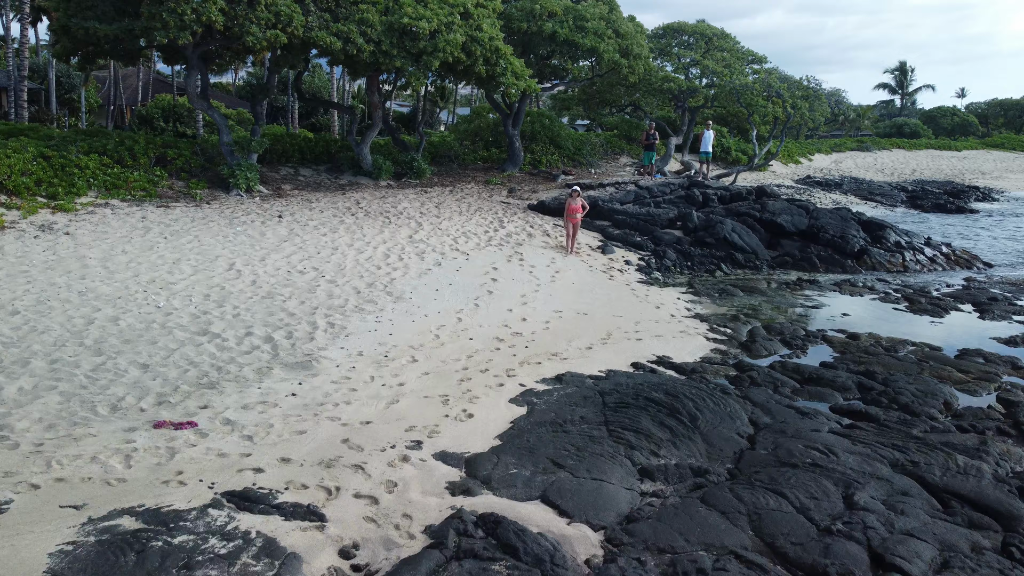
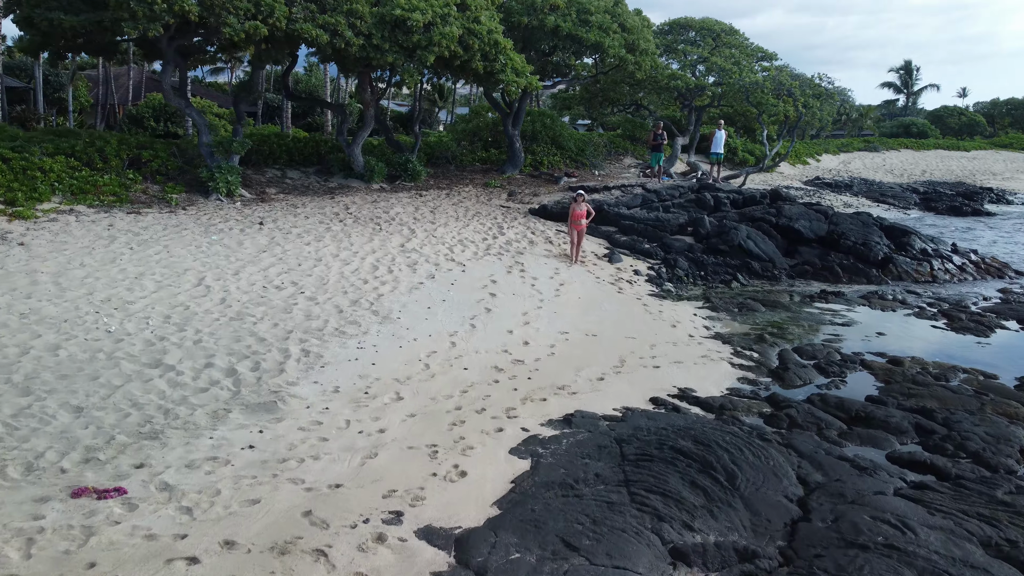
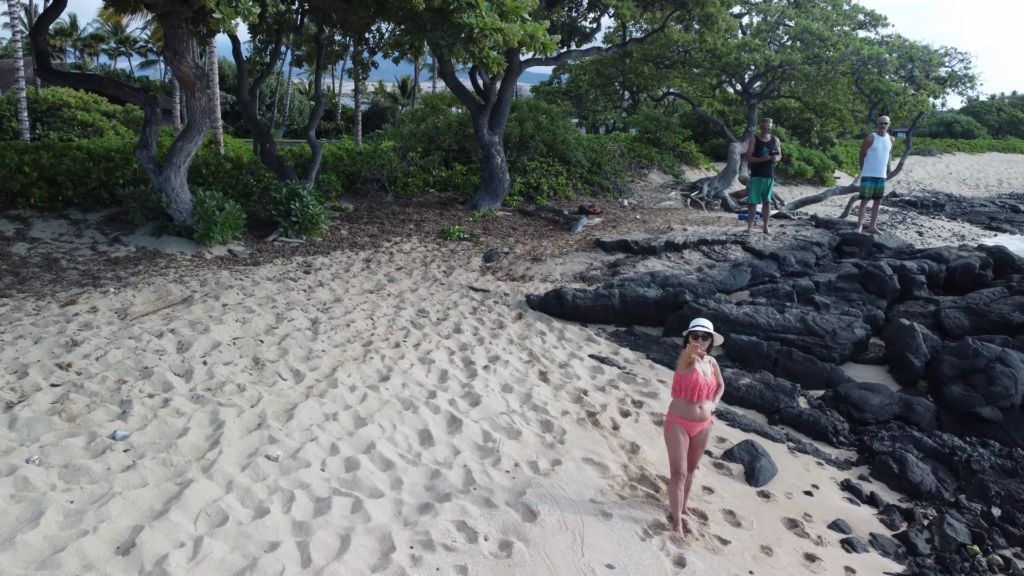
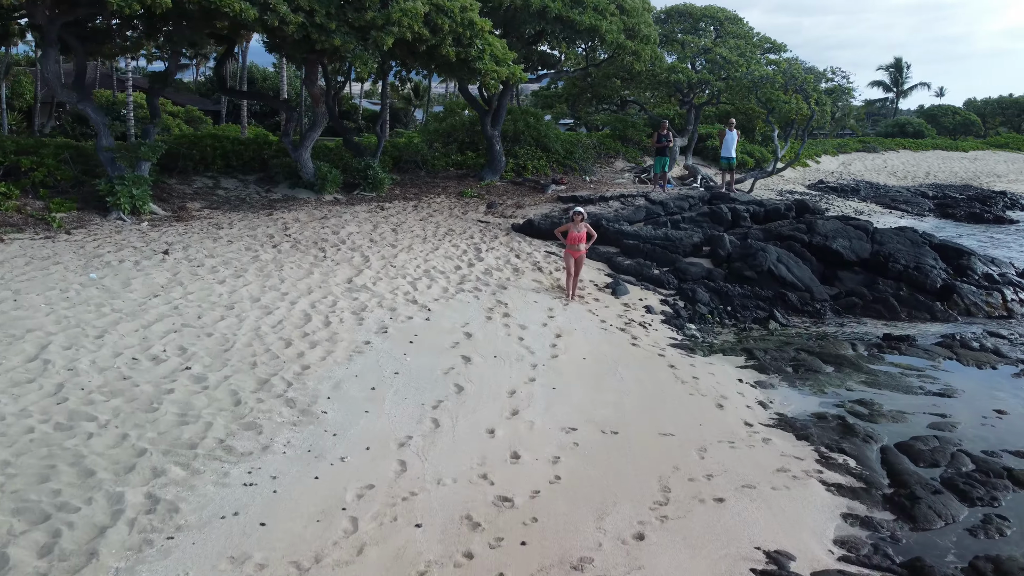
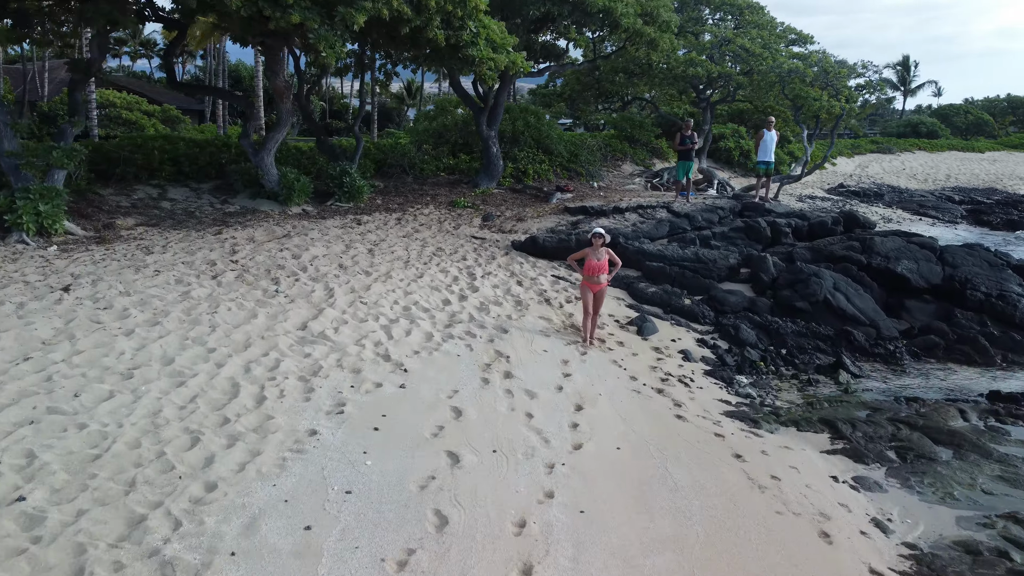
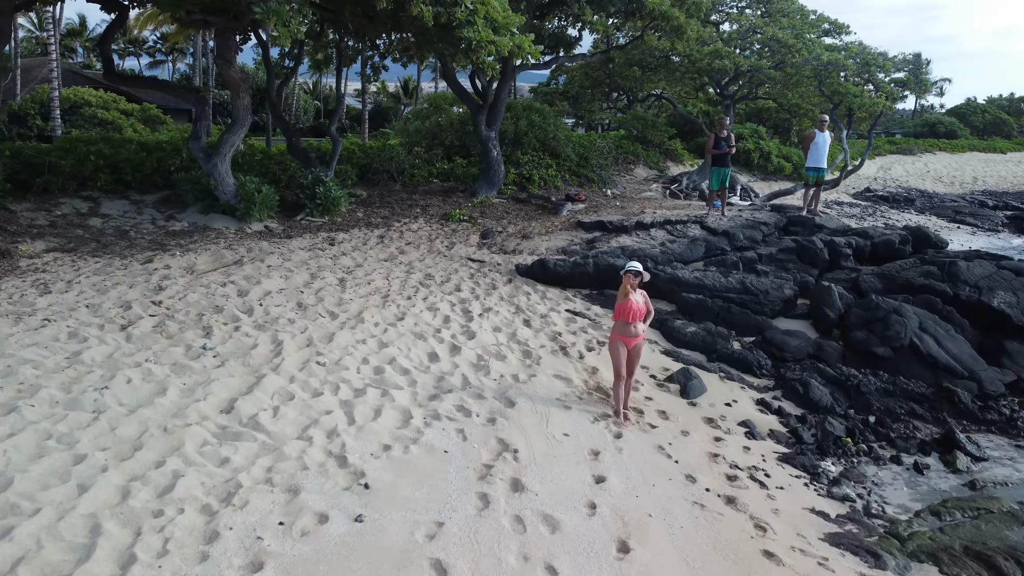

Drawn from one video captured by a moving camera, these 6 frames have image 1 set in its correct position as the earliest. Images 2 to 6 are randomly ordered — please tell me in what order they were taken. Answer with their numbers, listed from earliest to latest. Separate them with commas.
2, 4, 5, 6, 3
